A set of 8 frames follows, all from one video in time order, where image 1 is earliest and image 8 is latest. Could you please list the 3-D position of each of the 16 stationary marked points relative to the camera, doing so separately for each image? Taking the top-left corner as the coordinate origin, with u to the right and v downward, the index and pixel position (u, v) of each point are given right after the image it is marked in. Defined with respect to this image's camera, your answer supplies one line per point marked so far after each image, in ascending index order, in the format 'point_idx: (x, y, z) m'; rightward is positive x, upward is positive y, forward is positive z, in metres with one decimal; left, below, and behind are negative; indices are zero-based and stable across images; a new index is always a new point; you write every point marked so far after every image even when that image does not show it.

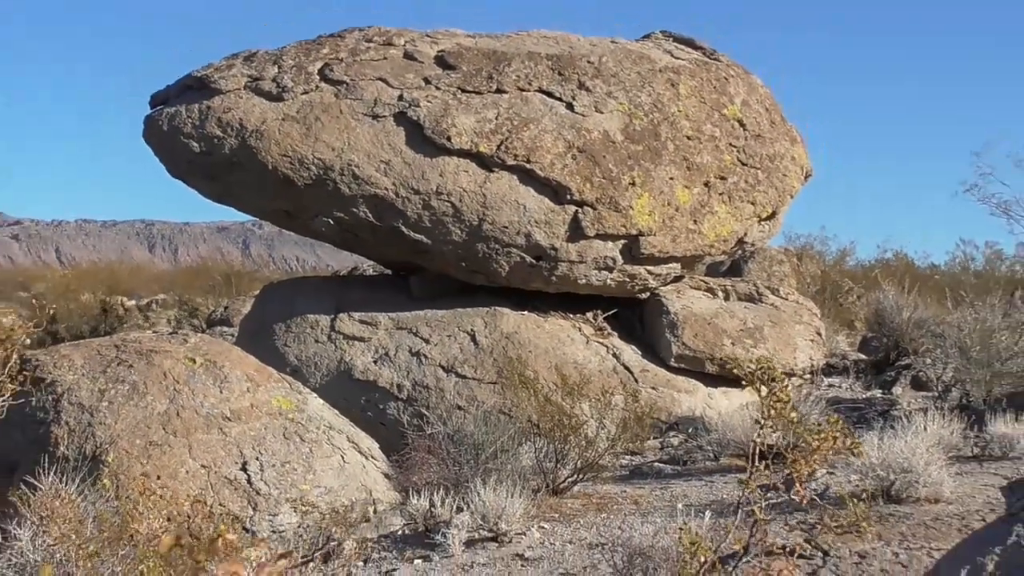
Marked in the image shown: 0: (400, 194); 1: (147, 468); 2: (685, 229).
0: (-0.8, +0.7, +5.7) m
1: (-2.6, -1.3, +5.4) m
2: (+1.4, +0.5, +6.0) m
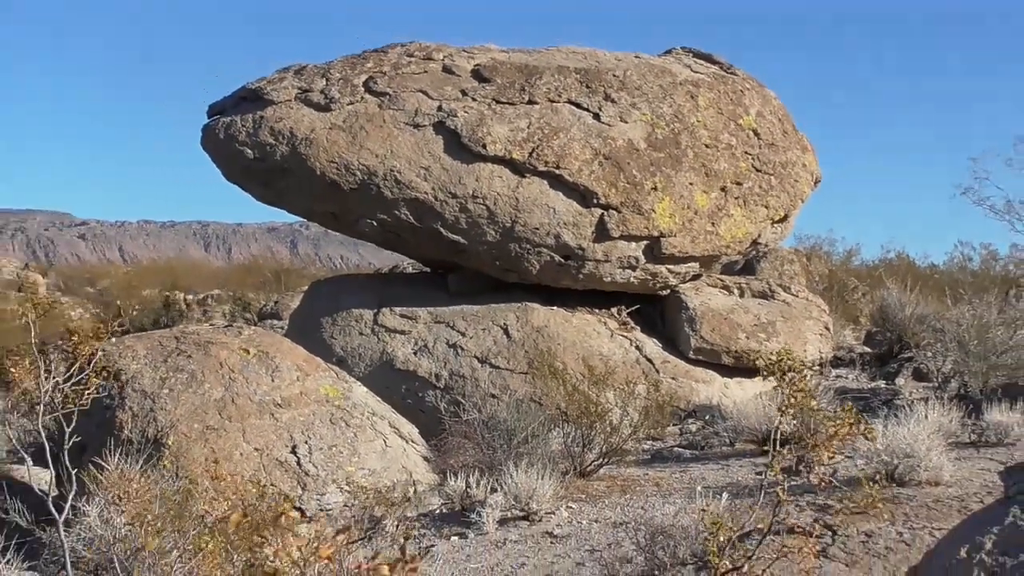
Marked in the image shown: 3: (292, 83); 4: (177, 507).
0: (-0.6, +0.7, +6.1) m
1: (-2.4, -1.2, +5.9) m
2: (+1.6, +0.5, +6.5) m
3: (-1.8, +1.7, +6.4) m
4: (-2.5, -1.6, +5.4) m
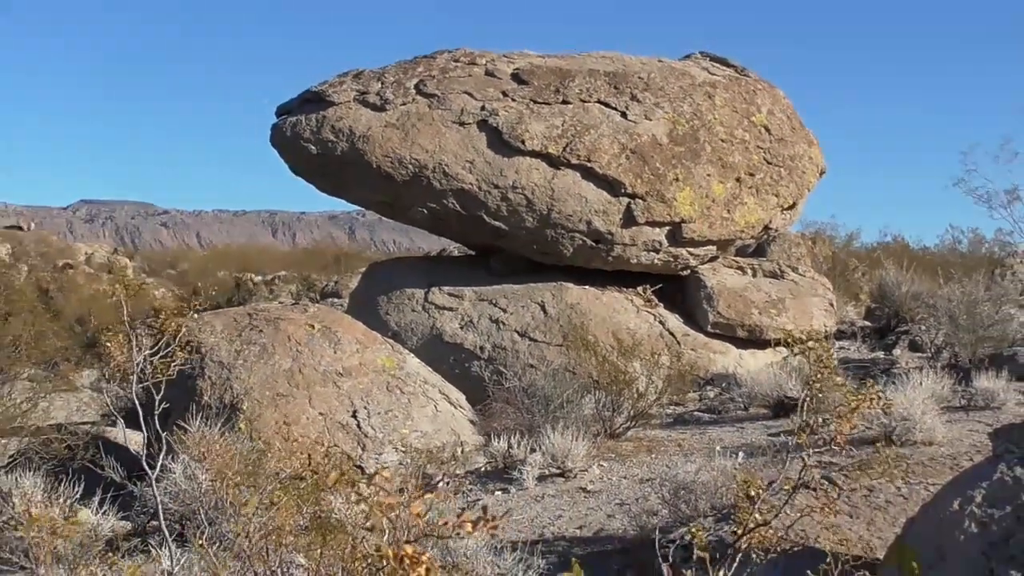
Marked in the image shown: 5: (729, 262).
0: (-0.3, +0.9, +6.8) m
1: (-2.0, -1.1, +6.6) m
2: (+2.0, +0.7, +7.2) m
3: (-1.5, +1.9, +7.2) m
4: (-2.2, -1.4, +6.2) m
5: (+2.4, +0.3, +8.4) m
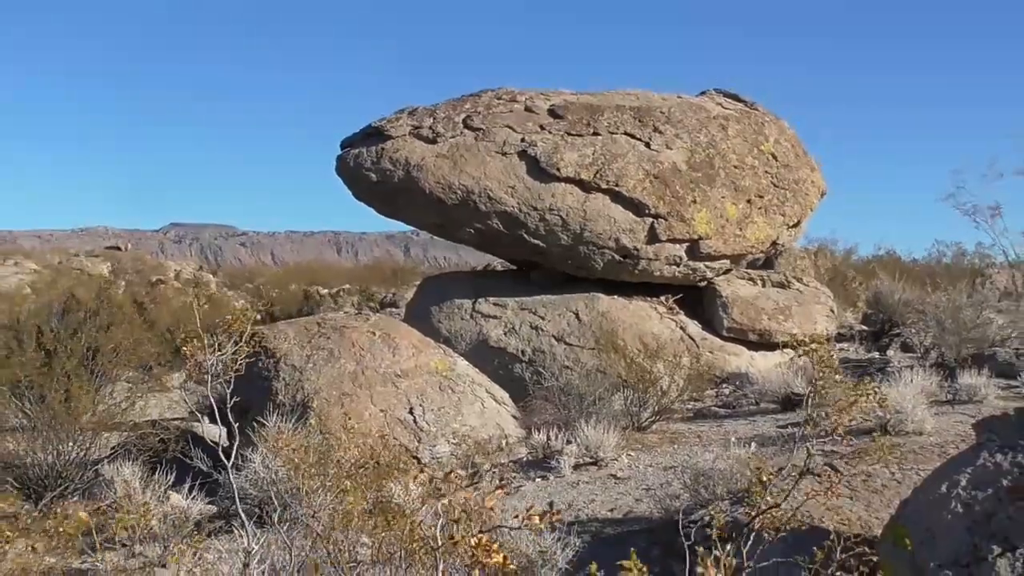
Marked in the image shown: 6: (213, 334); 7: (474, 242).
0: (+0.1, +0.8, +7.8) m
1: (-1.7, -1.2, +7.5) m
2: (+2.4, +0.6, +8.1) m
3: (-1.1, +1.8, +8.1) m
4: (-1.8, -1.5, +7.0) m
5: (+2.8, +0.2, +9.3) m
6: (-3.0, -0.5, +7.7) m
7: (-0.4, +0.5, +8.1) m
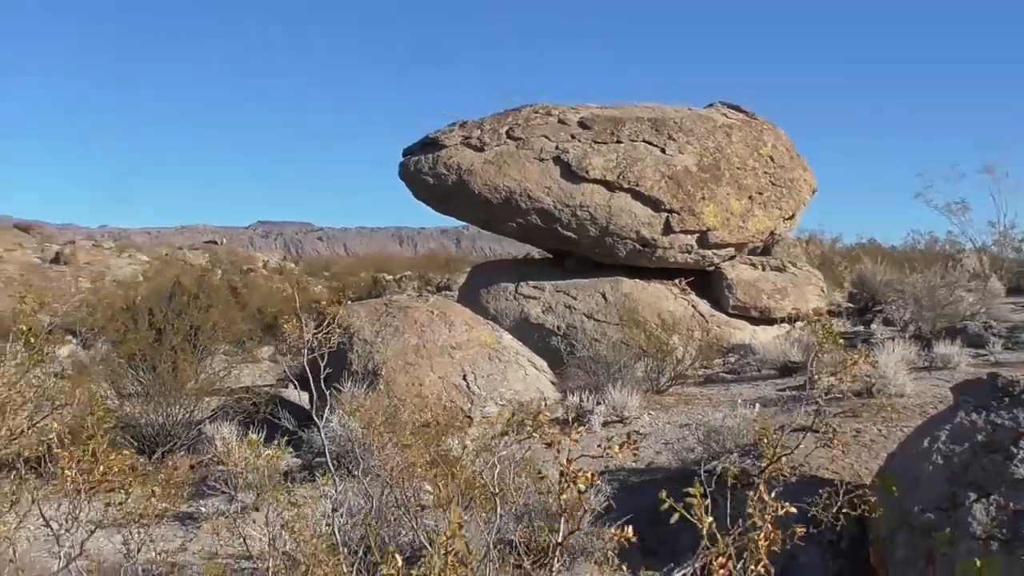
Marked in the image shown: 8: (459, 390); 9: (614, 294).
0: (+0.6, +1.0, +9.1) m
1: (-1.2, -1.0, +8.9) m
2: (+2.8, +0.8, +9.5) m
3: (-0.7, +1.9, +9.5) m
4: (-1.3, -1.4, +8.4) m
5: (+3.3, +0.4, +10.7) m
6: (-2.6, -0.3, +9.1) m
7: (0.0, +0.7, +9.5) m
8: (-0.6, -1.2, +8.9) m
9: (+1.3, -0.1, +10.0) m
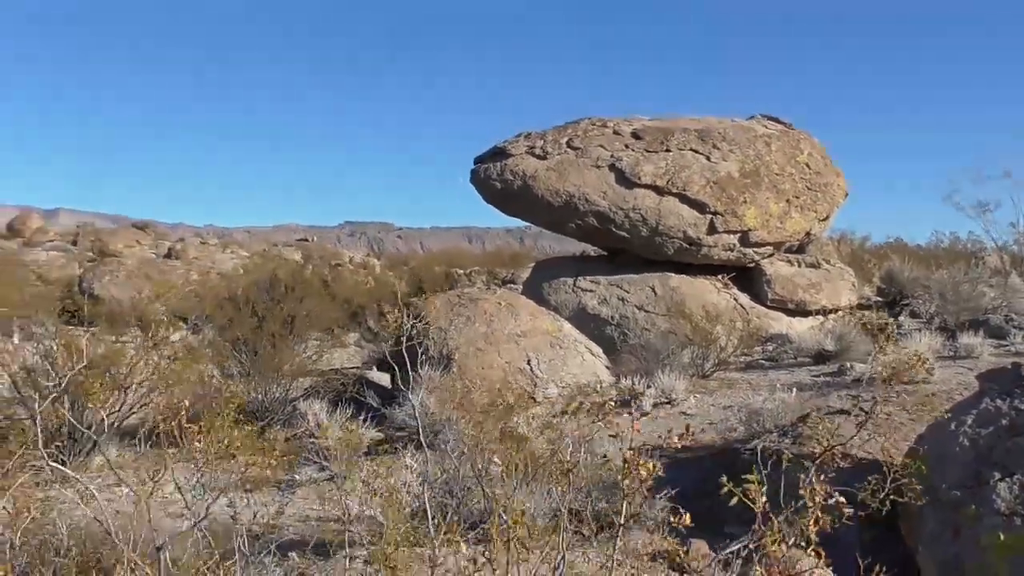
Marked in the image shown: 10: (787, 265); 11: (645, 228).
0: (+1.3, +1.0, +10.2) m
1: (-0.4, -0.9, +10.0) m
2: (+3.6, +0.8, +10.4) m
3: (+0.1, +2.0, +10.6) m
4: (-0.6, -1.3, +9.5) m
5: (+4.1, +0.5, +11.6) m
6: (-1.8, -0.2, +10.3) m
7: (+0.9, +0.7, +10.5) m
8: (+0.2, -1.1, +10.0) m
9: (+2.2, 0.0, +11.0) m
10: (+4.1, +0.3, +11.5) m
11: (+1.8, +0.8, +10.2) m
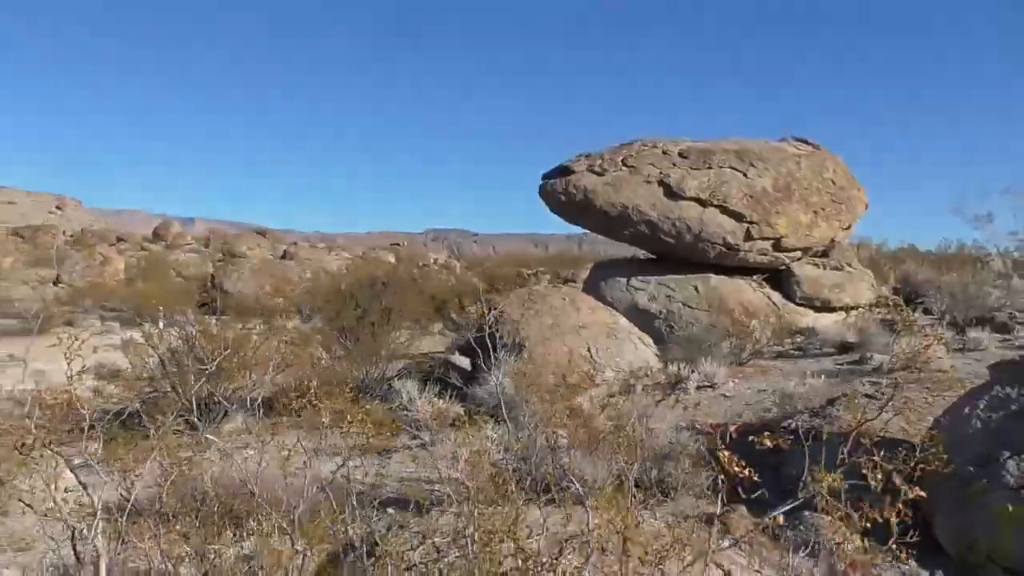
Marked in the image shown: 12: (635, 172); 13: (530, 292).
0: (+2.3, +1.1, +11.8) m
1: (+0.5, -0.9, +11.8) m
2: (+4.6, +0.8, +11.9) m
3: (+1.2, +2.0, +12.3) m
4: (+0.4, -1.2, +11.3) m
5: (+5.2, +0.5, +13.1) m
6: (-0.8, -0.2, +12.1) m
7: (+1.9, +0.8, +12.2) m
8: (+1.1, -1.1, +11.7) m
9: (+3.2, 0.0, +12.7) m
10: (+5.2, +0.3, +13.0) m
11: (+2.8, +0.8, +11.9) m
12: (+1.9, +1.8, +12.0) m
13: (+0.2, -0.1, +12.7) m
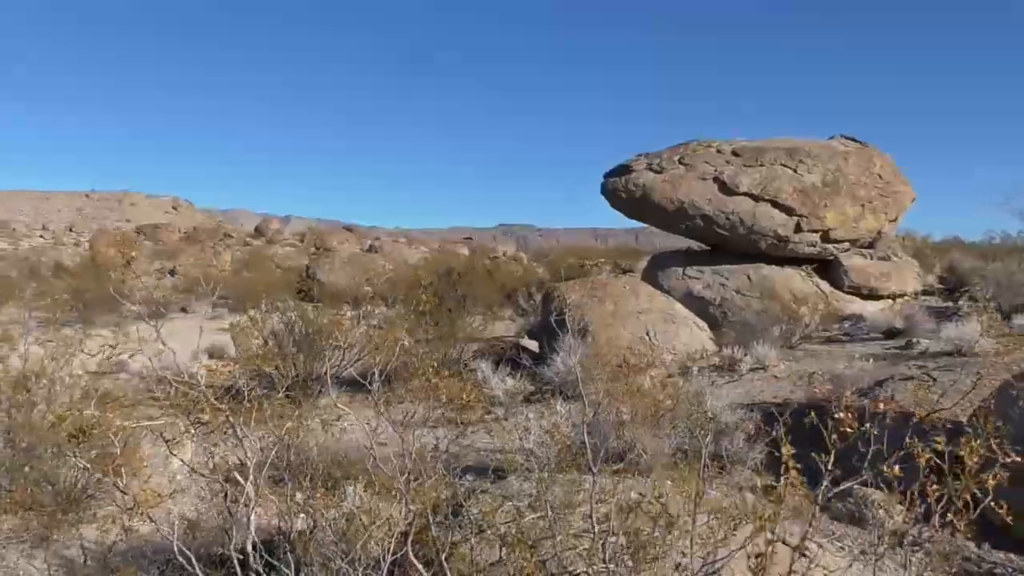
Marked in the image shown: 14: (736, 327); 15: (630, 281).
0: (+3.4, +1.2, +12.8) m
1: (+1.6, -0.7, +12.8) m
2: (+5.7, +1.0, +12.7) m
3: (+2.3, +2.2, +13.3) m
4: (+1.4, -1.1, +12.4) m
5: (+6.3, +0.7, +13.8) m
6: (+0.3, 0.0, +13.3) m
7: (+3.0, +1.0, +13.2) m
8: (+2.2, -0.9, +12.8) m
9: (+4.3, +0.2, +13.5) m
10: (+6.4, +0.5, +13.7) m
11: (+3.9, +1.0, +12.7) m
12: (+3.0, +2.0, +12.9) m
13: (+1.4, +0.1, +13.8) m
14: (+3.8, -0.7, +13.1) m
15: (+2.0, +0.1, +13.6) m
